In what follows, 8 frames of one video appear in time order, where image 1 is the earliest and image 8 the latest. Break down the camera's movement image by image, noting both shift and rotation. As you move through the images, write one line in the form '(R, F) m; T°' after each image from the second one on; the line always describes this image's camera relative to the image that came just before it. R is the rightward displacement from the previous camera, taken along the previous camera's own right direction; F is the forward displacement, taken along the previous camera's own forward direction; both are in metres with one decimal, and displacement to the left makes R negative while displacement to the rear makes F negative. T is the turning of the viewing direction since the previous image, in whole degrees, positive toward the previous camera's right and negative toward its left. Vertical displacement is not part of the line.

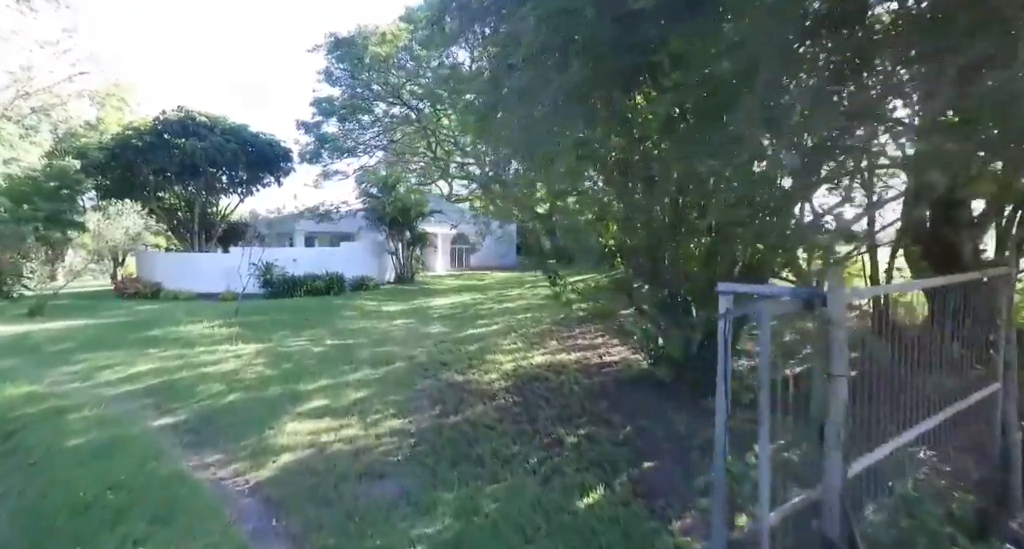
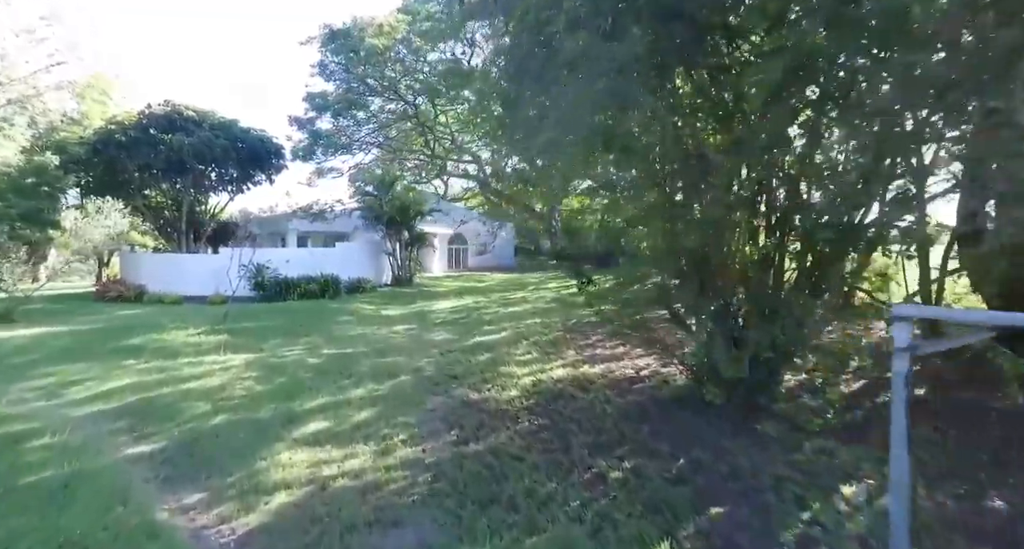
(-0.3, +0.5) m; +1°
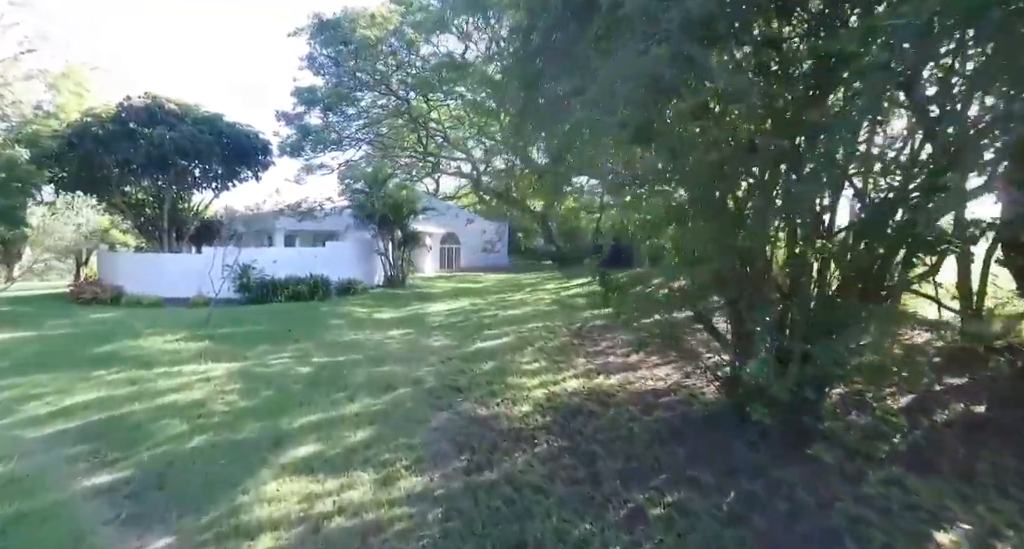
(-0.2, +0.4) m; +1°
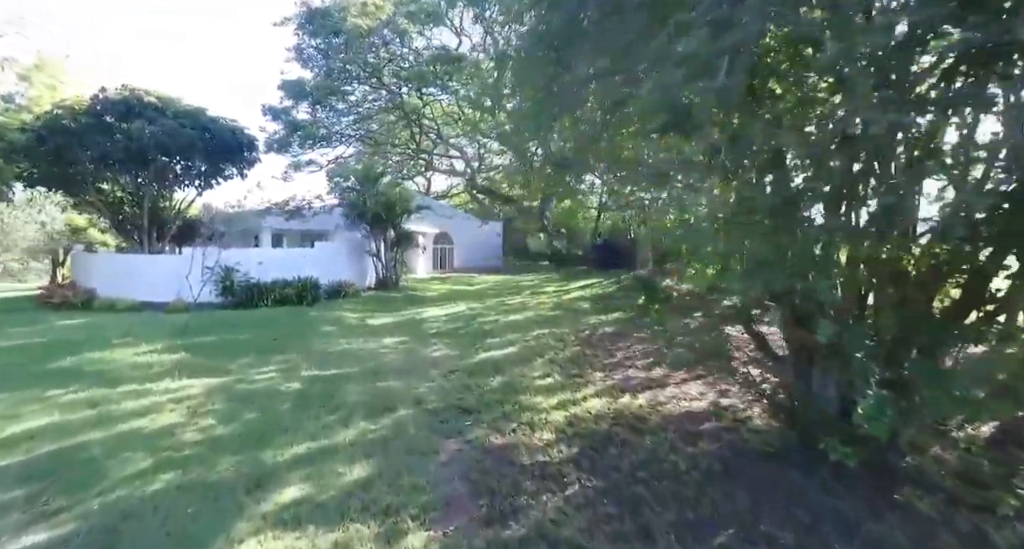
(-0.2, +0.6) m; +1°
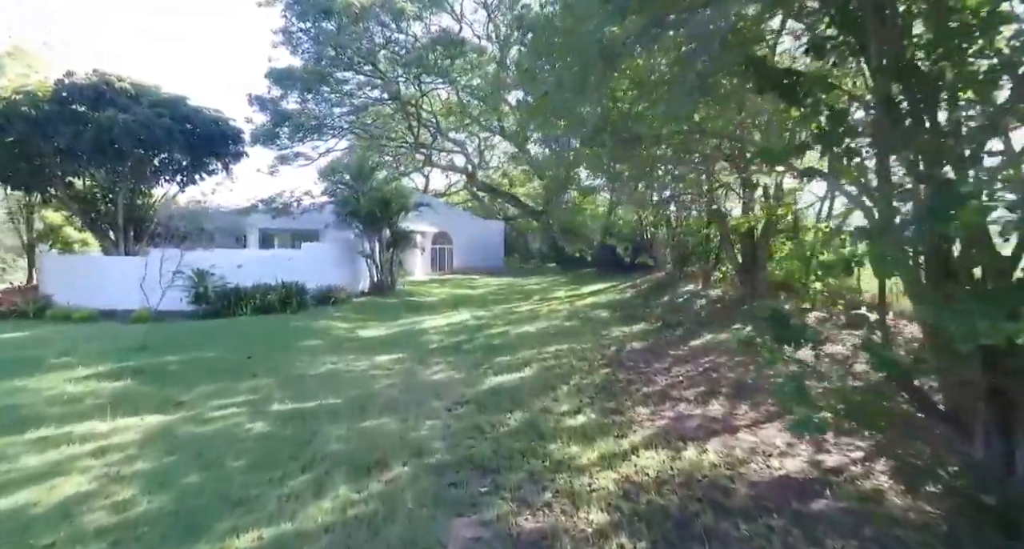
(-0.2, +1.1) m; 0°
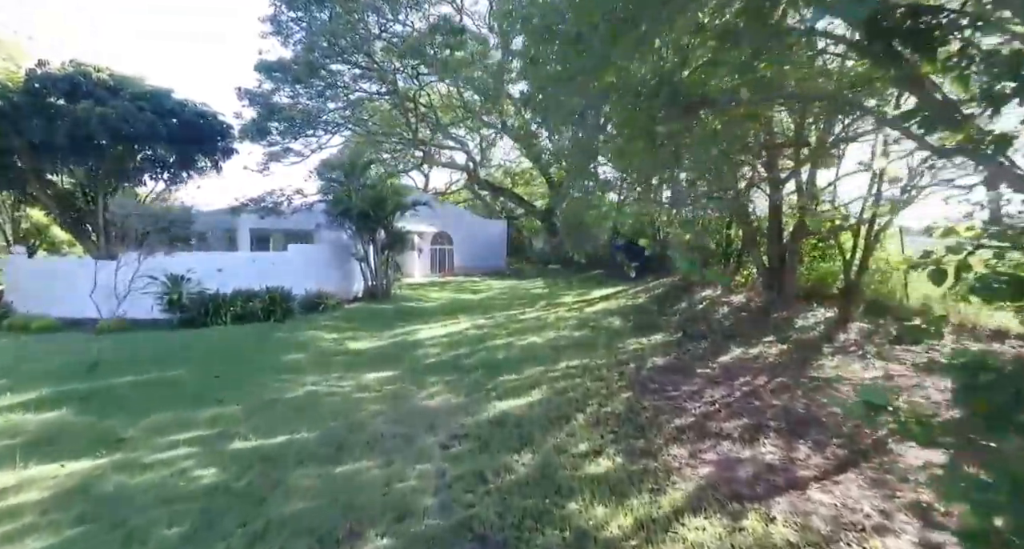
(0.0, +0.8) m; 0°
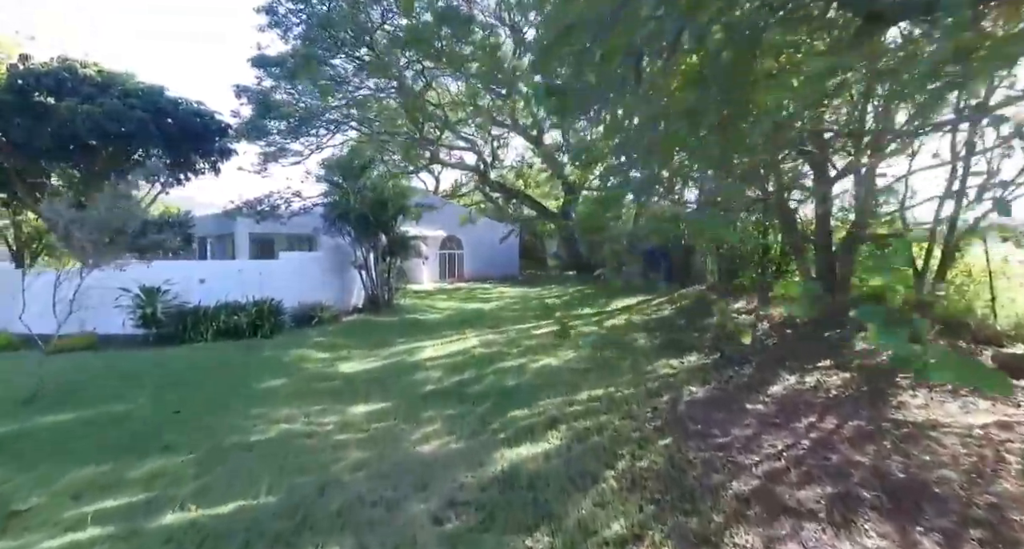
(0.0, +0.9) m; -2°
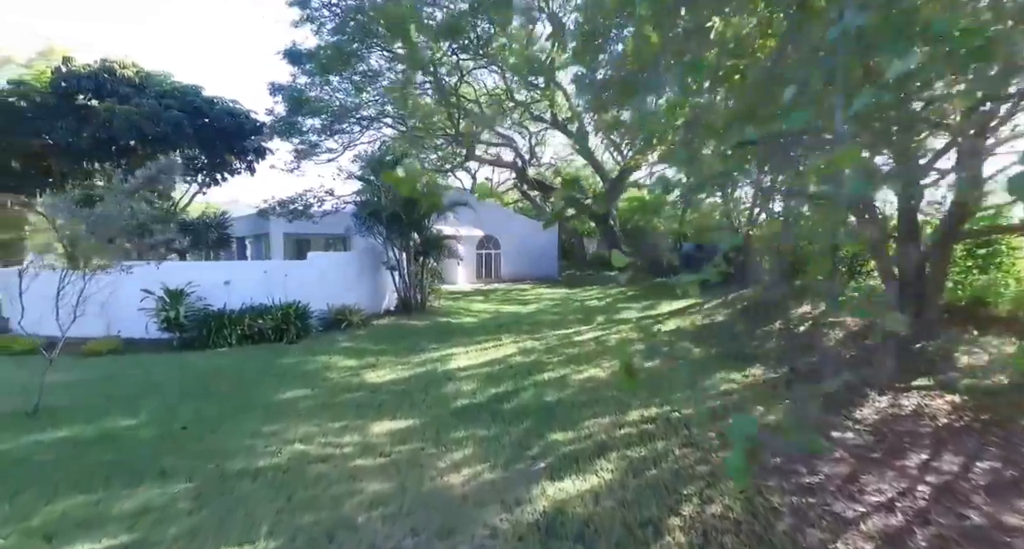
(0.0, +0.6) m; -4°
